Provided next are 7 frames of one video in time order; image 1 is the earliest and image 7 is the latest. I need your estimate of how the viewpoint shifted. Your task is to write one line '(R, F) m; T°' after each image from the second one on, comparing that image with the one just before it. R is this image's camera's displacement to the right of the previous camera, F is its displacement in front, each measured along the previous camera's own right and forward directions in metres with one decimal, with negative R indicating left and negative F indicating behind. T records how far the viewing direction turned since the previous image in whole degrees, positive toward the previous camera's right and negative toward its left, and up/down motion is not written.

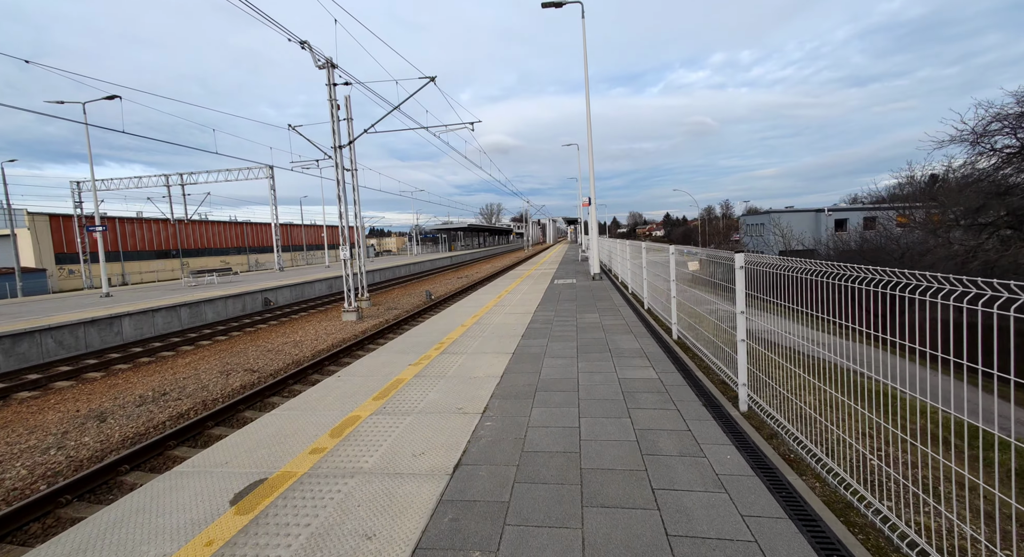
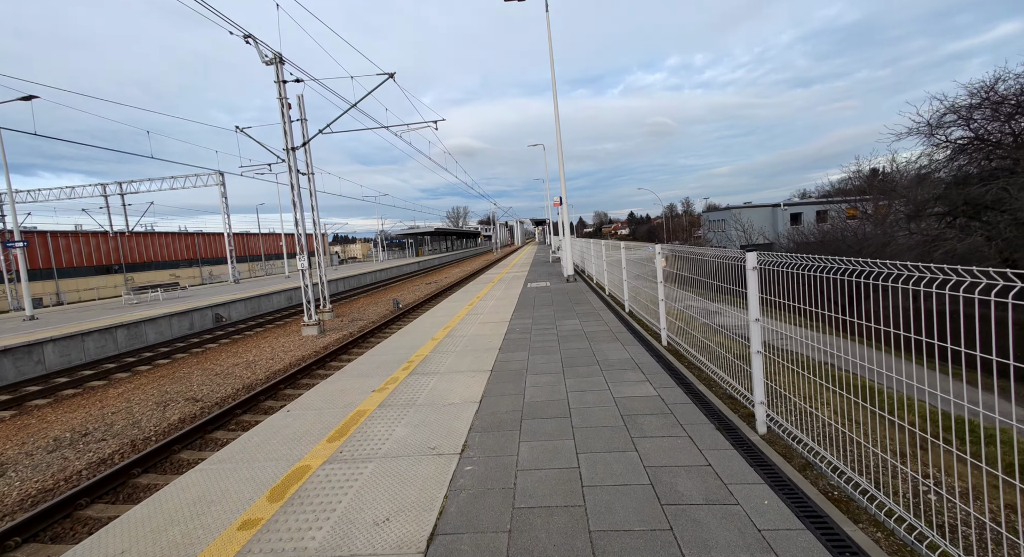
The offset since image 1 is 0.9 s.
(-0.1, +0.6) m; +4°
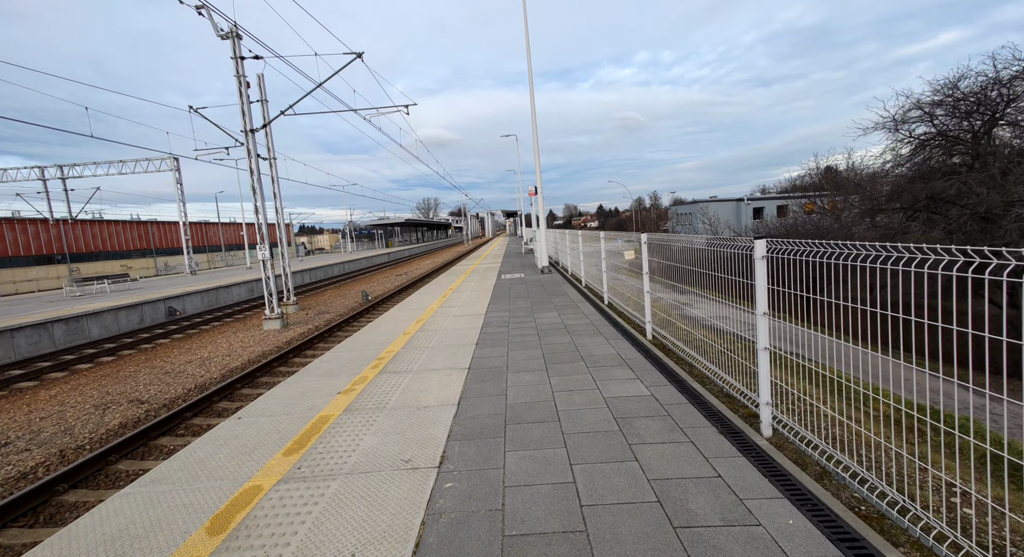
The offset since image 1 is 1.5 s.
(-0.1, +0.4) m; +4°
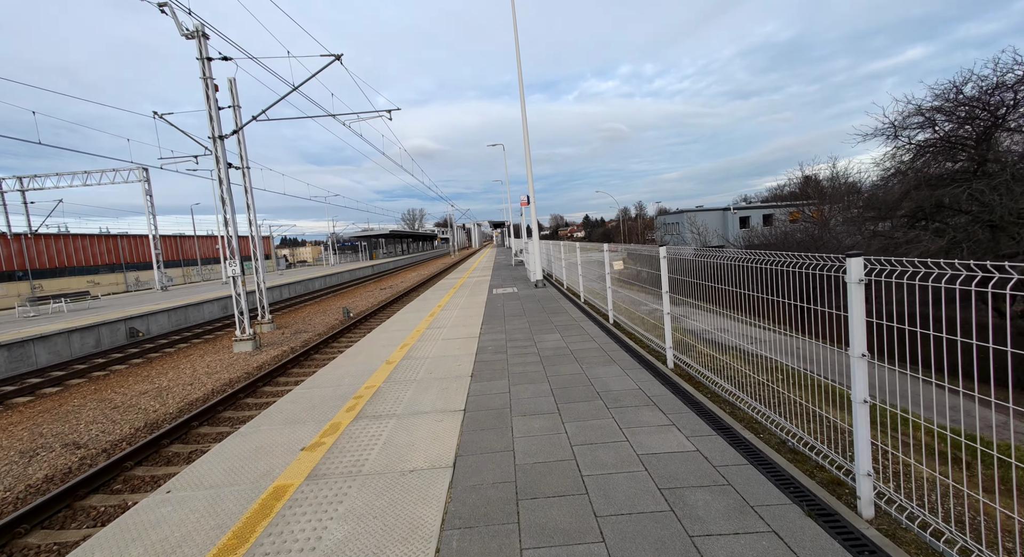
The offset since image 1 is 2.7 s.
(-0.1, +0.8) m; +2°
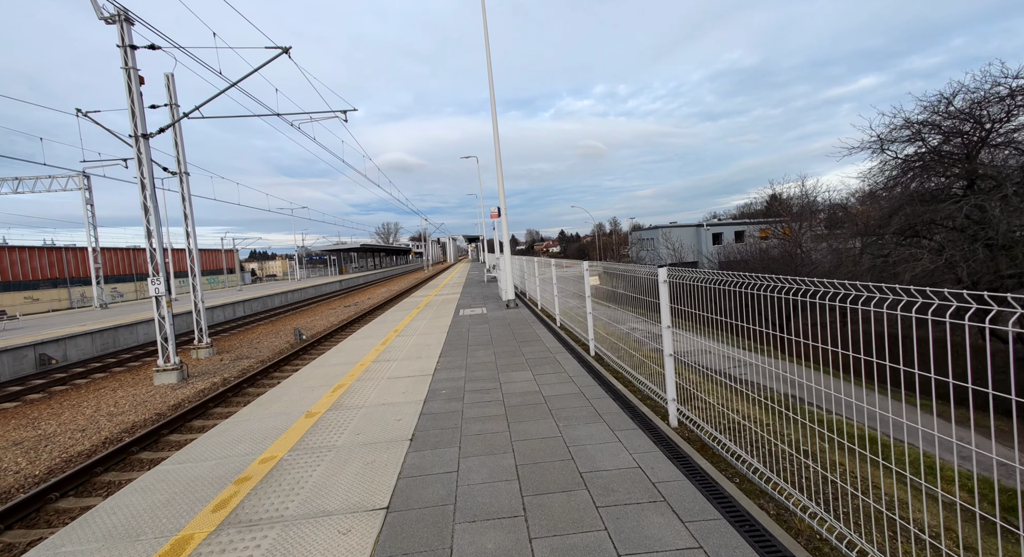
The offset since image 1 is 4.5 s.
(+0.2, +1.3) m; +3°
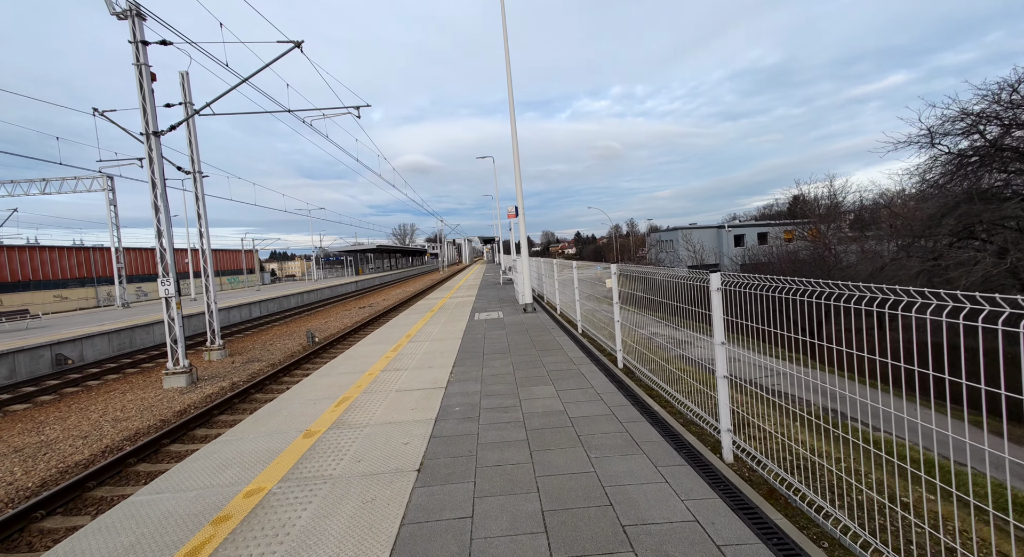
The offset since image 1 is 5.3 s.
(-0.1, +0.5) m; -2°
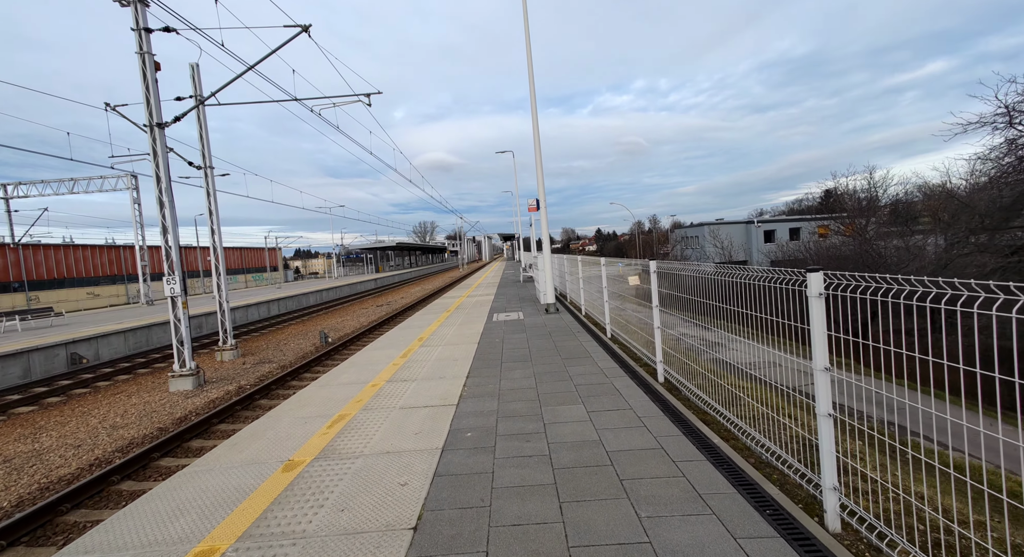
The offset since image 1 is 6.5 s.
(0.0, +0.8) m; -3°
